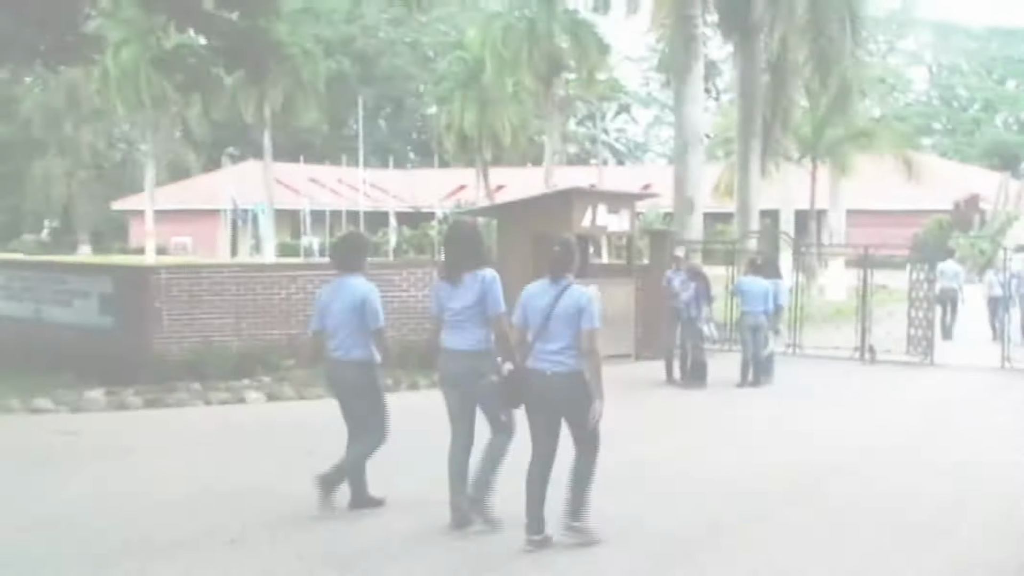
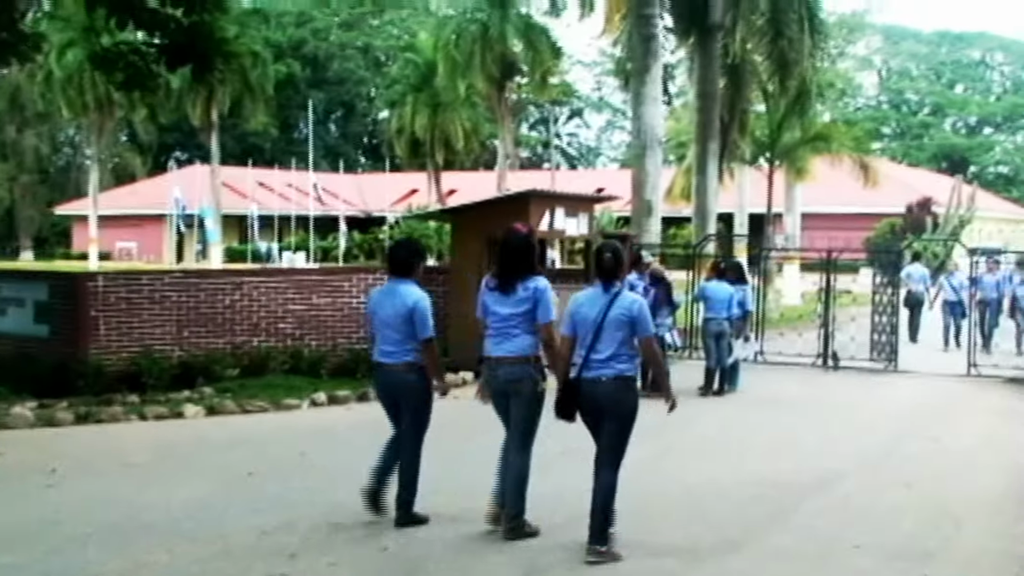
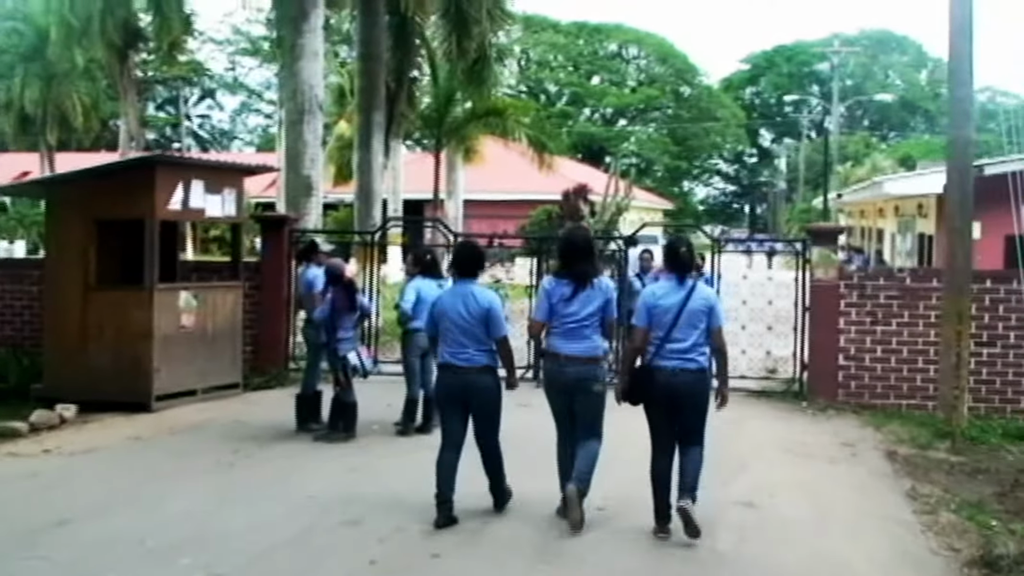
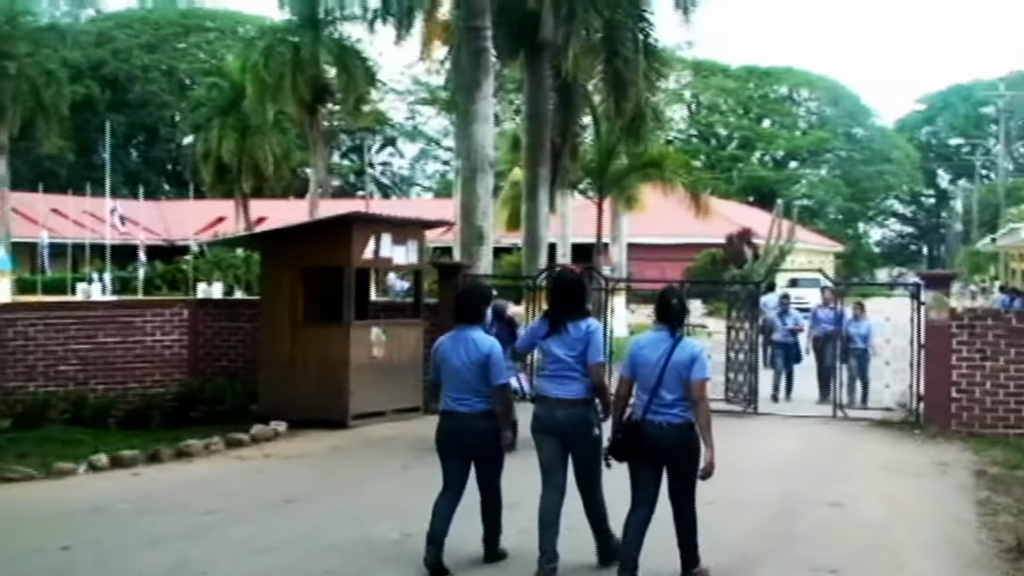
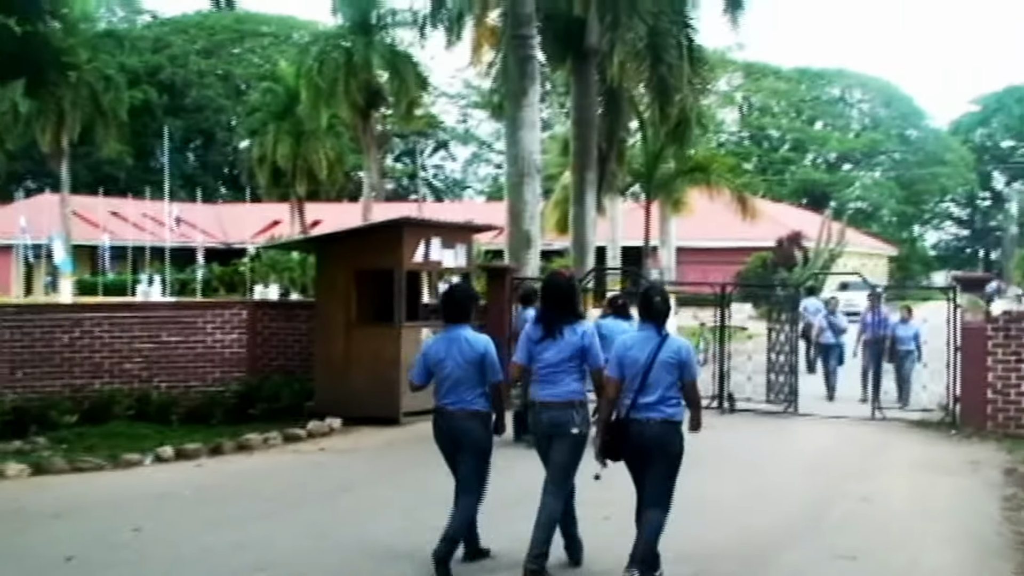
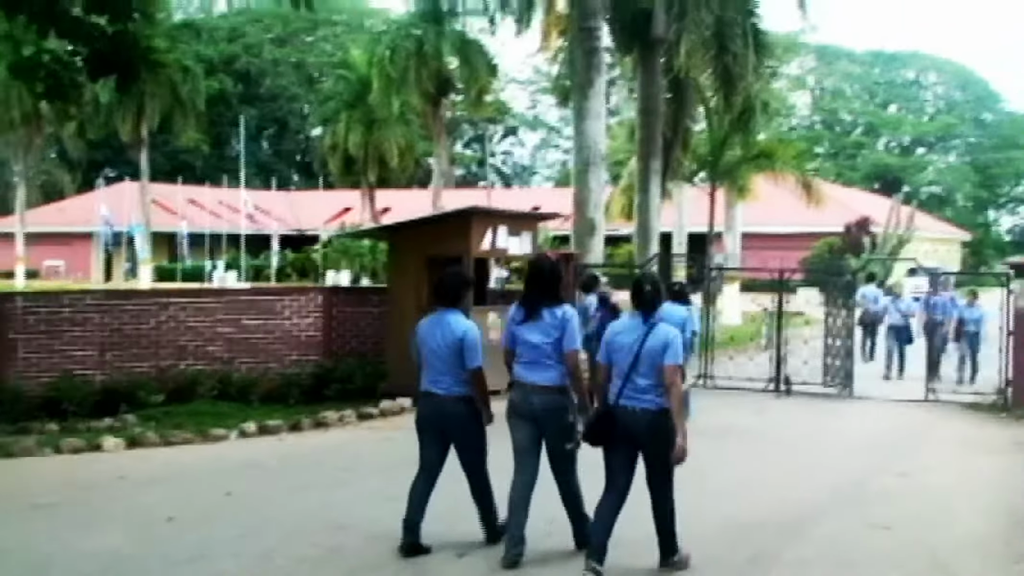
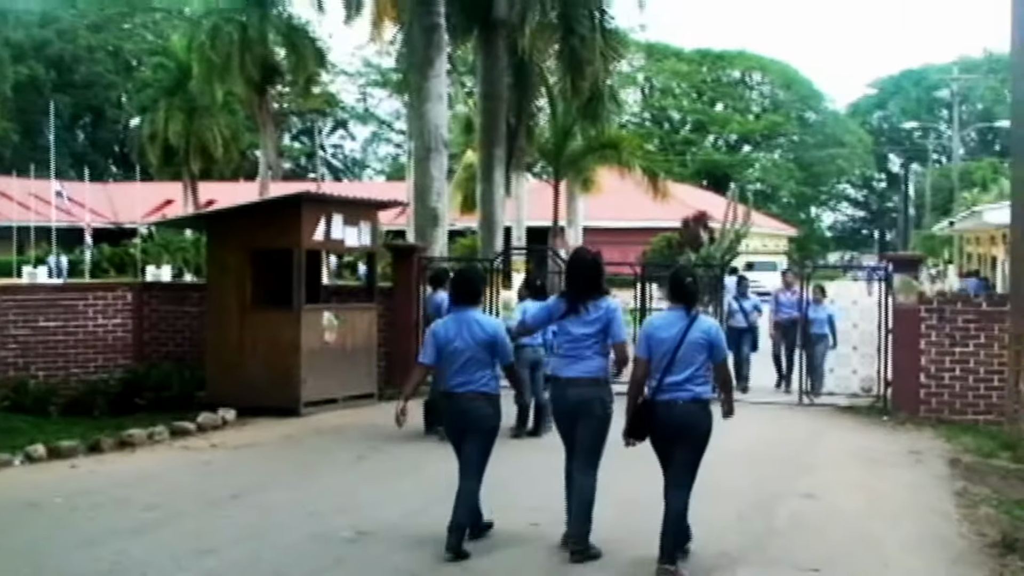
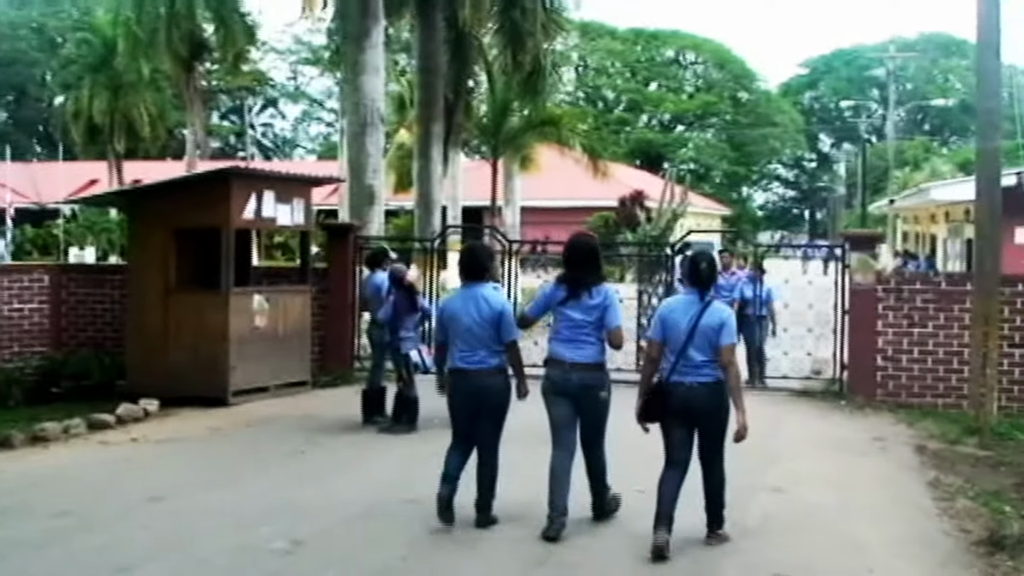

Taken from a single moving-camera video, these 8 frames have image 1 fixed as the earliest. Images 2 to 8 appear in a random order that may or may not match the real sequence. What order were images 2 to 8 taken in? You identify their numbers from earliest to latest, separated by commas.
2, 6, 5, 4, 7, 8, 3
